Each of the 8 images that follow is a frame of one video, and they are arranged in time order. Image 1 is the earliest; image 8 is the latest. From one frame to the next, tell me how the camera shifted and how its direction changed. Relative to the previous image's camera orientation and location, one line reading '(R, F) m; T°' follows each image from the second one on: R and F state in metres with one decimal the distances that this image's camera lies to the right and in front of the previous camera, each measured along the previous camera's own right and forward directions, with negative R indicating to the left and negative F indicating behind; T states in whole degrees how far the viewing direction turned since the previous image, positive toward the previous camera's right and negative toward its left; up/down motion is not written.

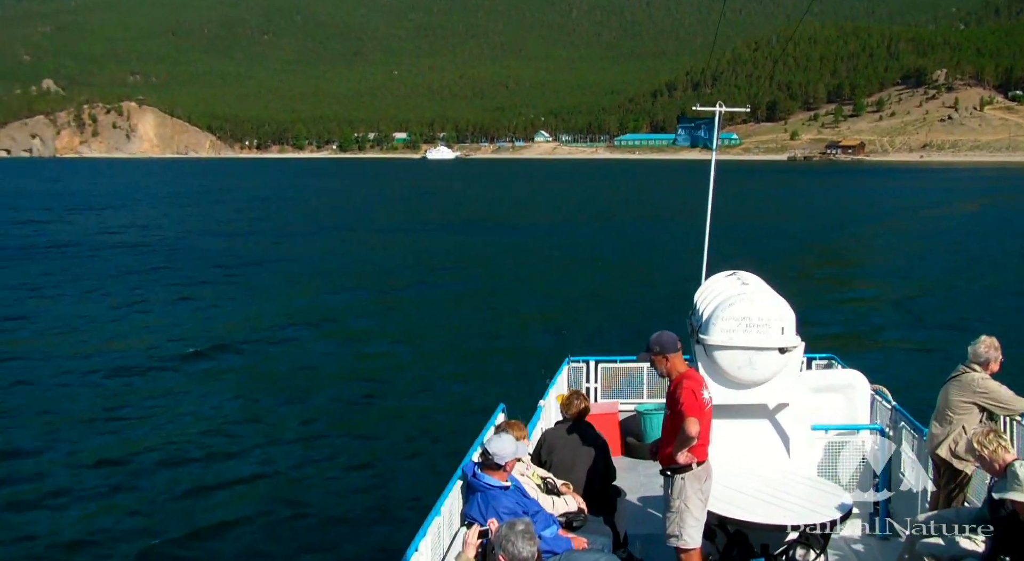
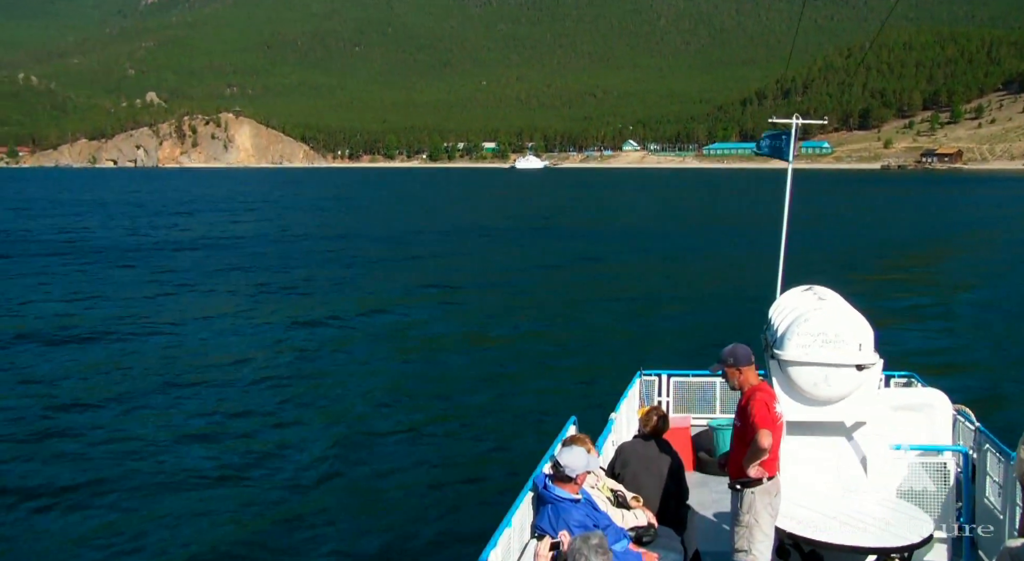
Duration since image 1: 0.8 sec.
(+0.2, 0.0) m; -5°
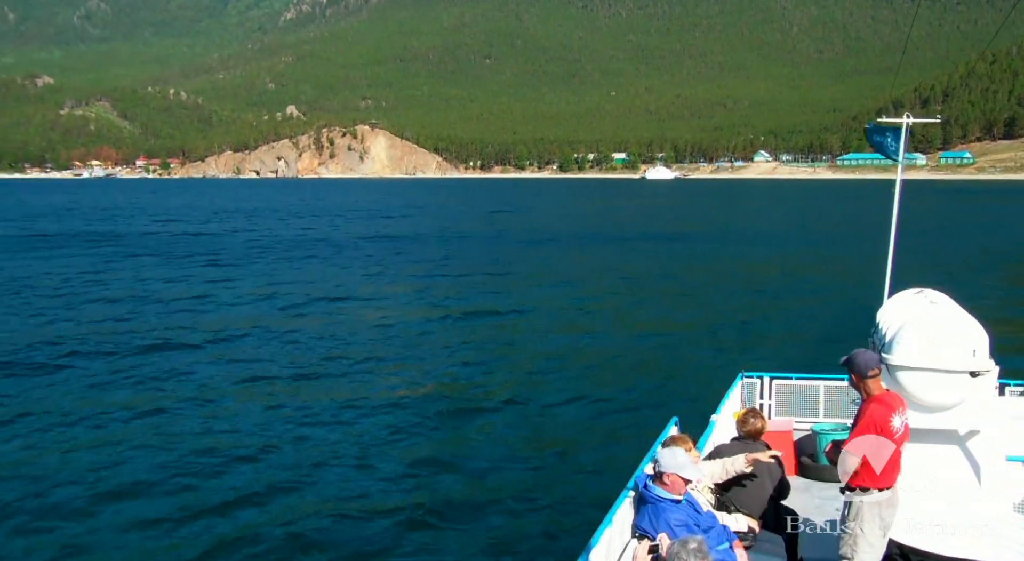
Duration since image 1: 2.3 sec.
(+0.3, -0.2) m; -7°
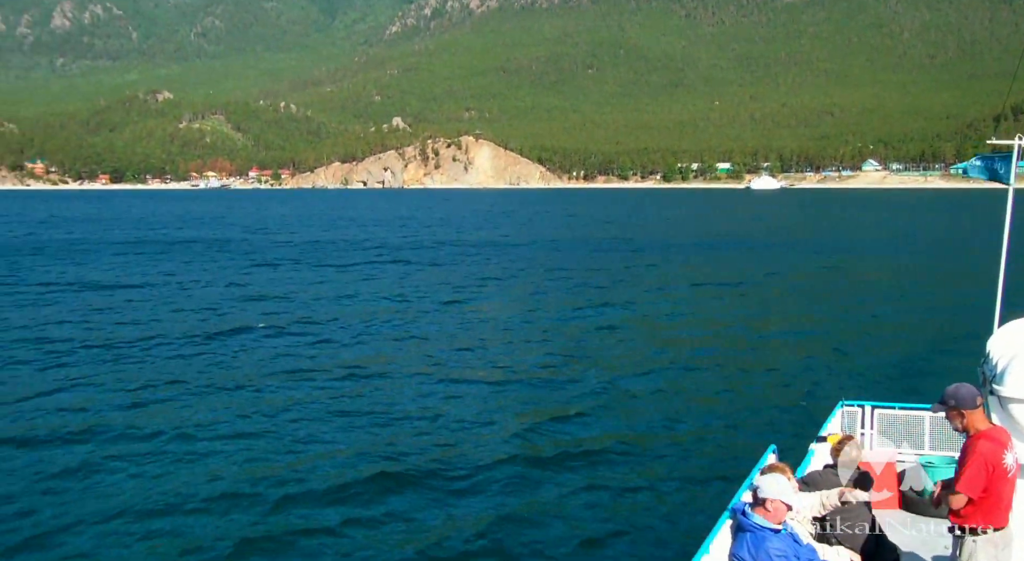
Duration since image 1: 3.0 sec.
(+0.4, +0.6) m; -6°
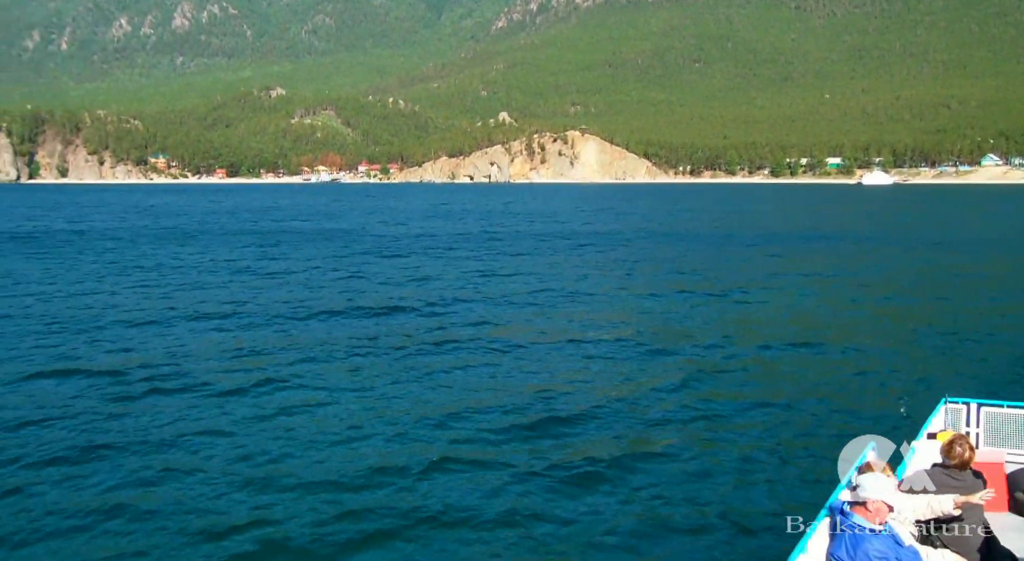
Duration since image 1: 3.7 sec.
(+0.1, -0.4) m; -6°
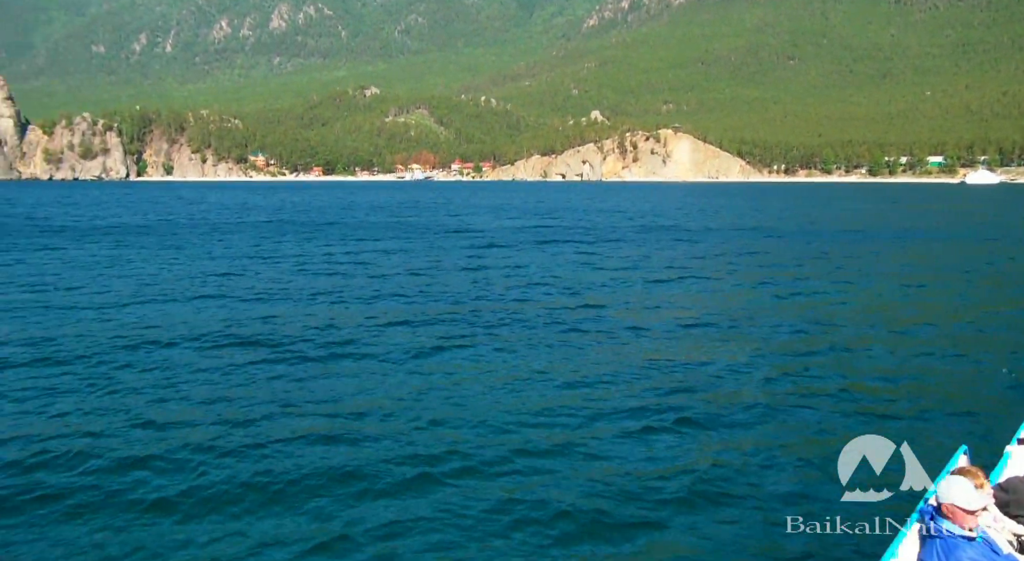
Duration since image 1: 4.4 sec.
(-0.1, -0.2) m; -5°
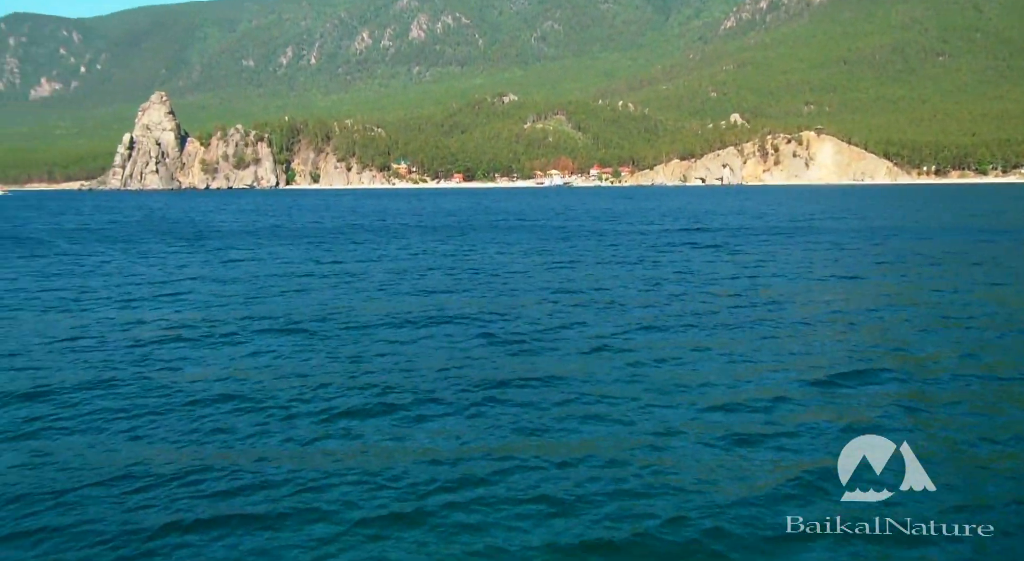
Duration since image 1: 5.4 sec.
(-0.2, -0.2) m; -7°
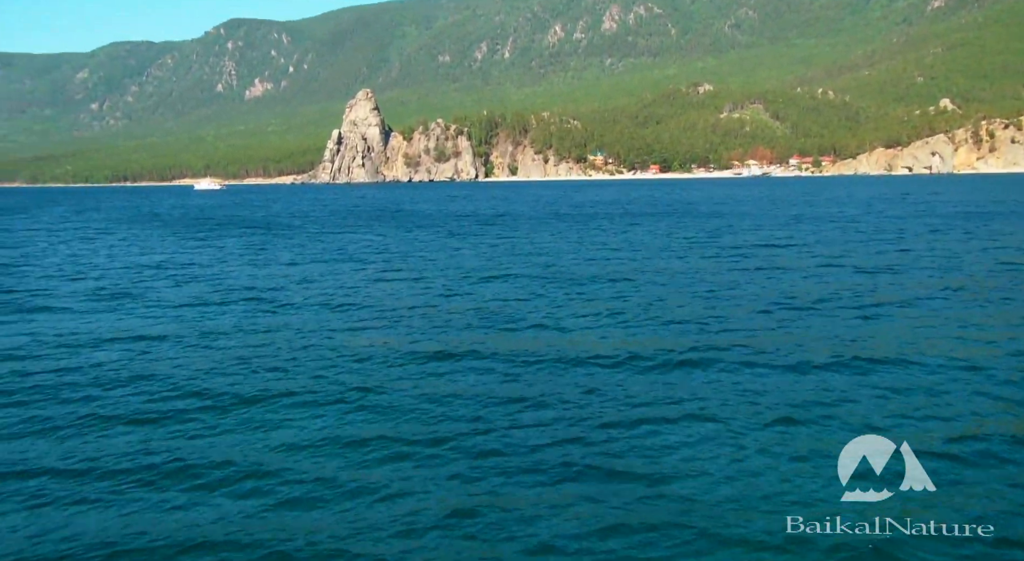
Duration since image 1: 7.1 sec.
(-0.3, -0.6) m; -10°
